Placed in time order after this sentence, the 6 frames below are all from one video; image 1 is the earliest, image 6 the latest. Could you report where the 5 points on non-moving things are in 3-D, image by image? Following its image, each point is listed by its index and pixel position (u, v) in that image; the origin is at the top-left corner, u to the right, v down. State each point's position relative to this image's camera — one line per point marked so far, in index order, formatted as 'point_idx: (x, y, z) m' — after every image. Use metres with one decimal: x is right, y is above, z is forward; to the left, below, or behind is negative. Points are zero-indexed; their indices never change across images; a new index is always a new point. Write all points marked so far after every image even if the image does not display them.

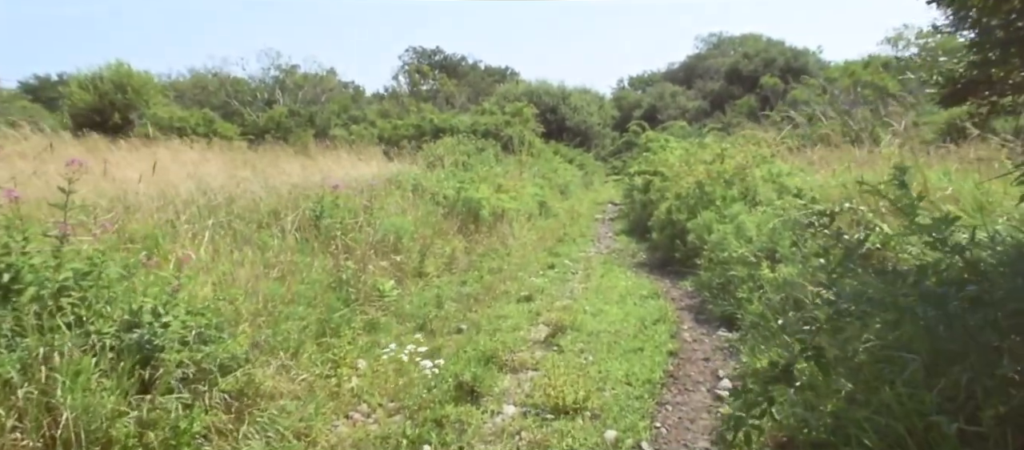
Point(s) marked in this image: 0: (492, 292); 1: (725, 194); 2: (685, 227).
0: (-0.2, -0.7, +7.4) m
1: (+2.4, +0.3, +8.1) m
2: (+2.0, 0.0, +8.3) m
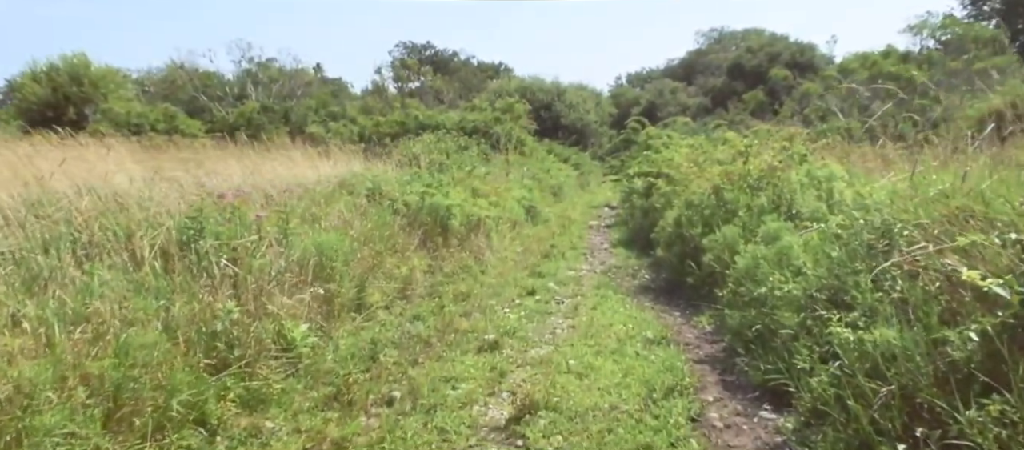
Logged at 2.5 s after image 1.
0: (-0.5, -0.8, +5.6) m
1: (+2.1, +0.2, +6.4) m
2: (+1.7, -0.2, +6.5) m
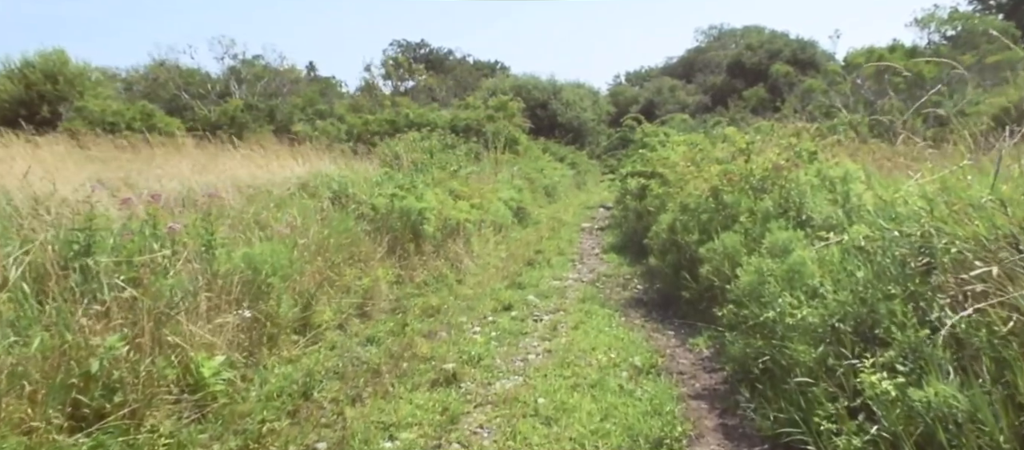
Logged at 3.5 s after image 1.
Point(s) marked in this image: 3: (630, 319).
0: (-0.7, -0.9, +4.8) m
1: (+1.9, +0.1, +5.6) m
2: (+1.5, -0.2, +5.7) m
3: (+1.0, -0.8, +5.8) m
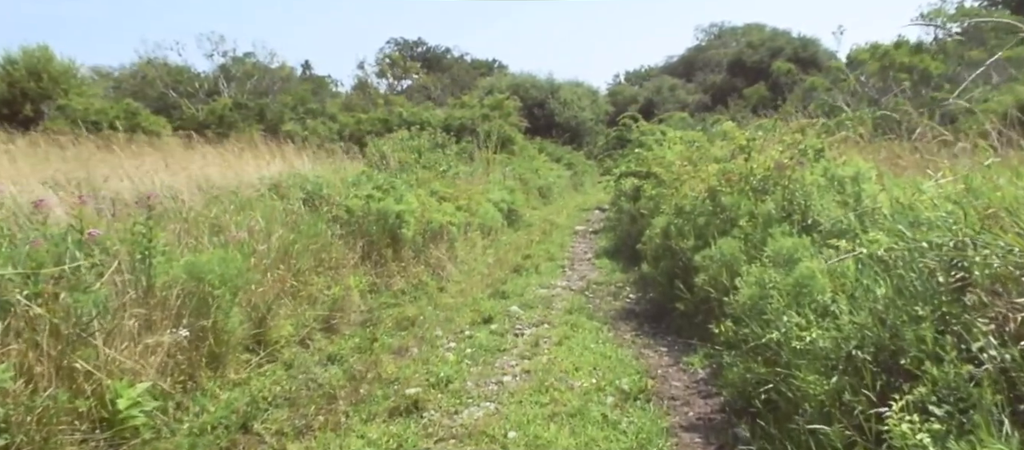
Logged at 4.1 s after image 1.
0: (-0.9, -0.9, +4.4) m
1: (+1.7, +0.1, +5.1) m
2: (+1.3, -0.3, +5.3) m
3: (+0.8, -0.8, +5.3) m
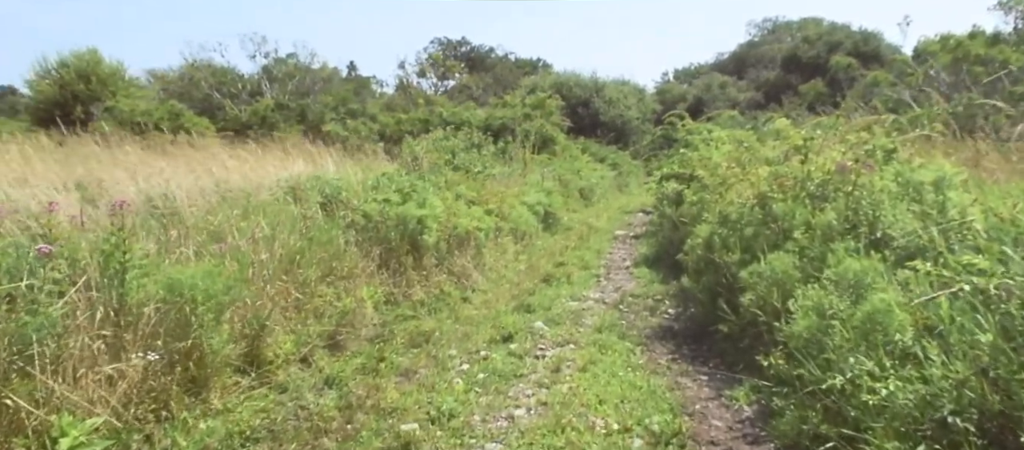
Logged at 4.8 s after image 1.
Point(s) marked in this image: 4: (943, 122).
0: (-0.8, -1.0, +3.9) m
1: (+1.9, 0.0, +4.4) m
2: (+1.5, -0.4, +4.6) m
3: (+0.9, -0.9, +4.7) m
4: (+3.9, +0.9, +6.4) m
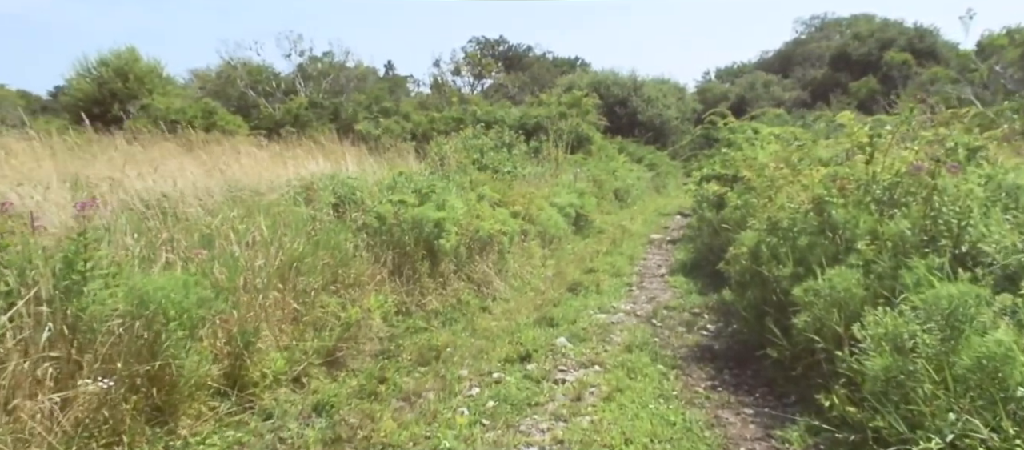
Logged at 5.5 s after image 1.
0: (-0.8, -1.0, +3.4) m
1: (+2.0, 0.0, +3.8) m
2: (+1.6, -0.4, +4.0) m
3: (+1.0, -0.9, +4.1) m
4: (+4.1, +0.9, +5.7) m
